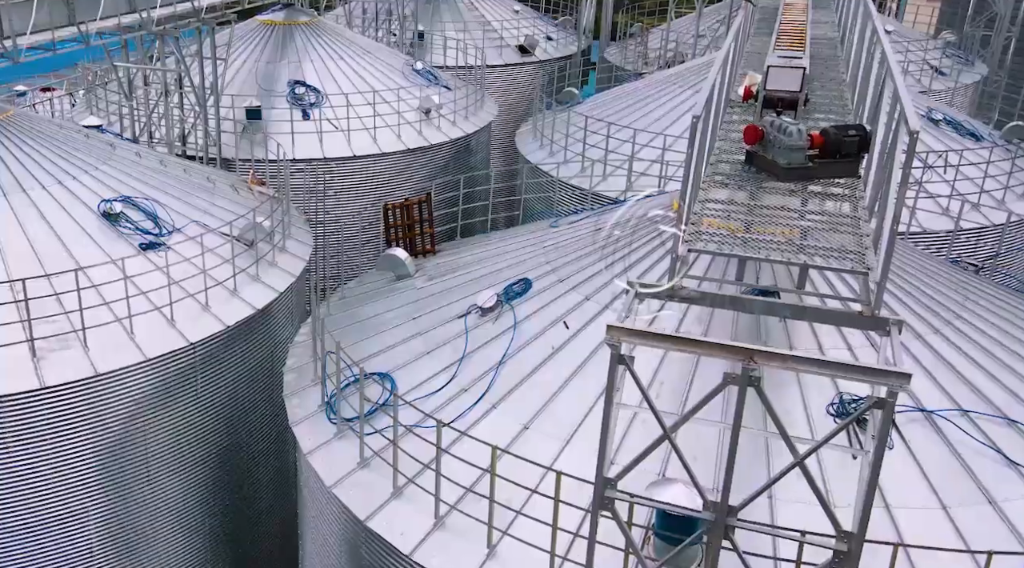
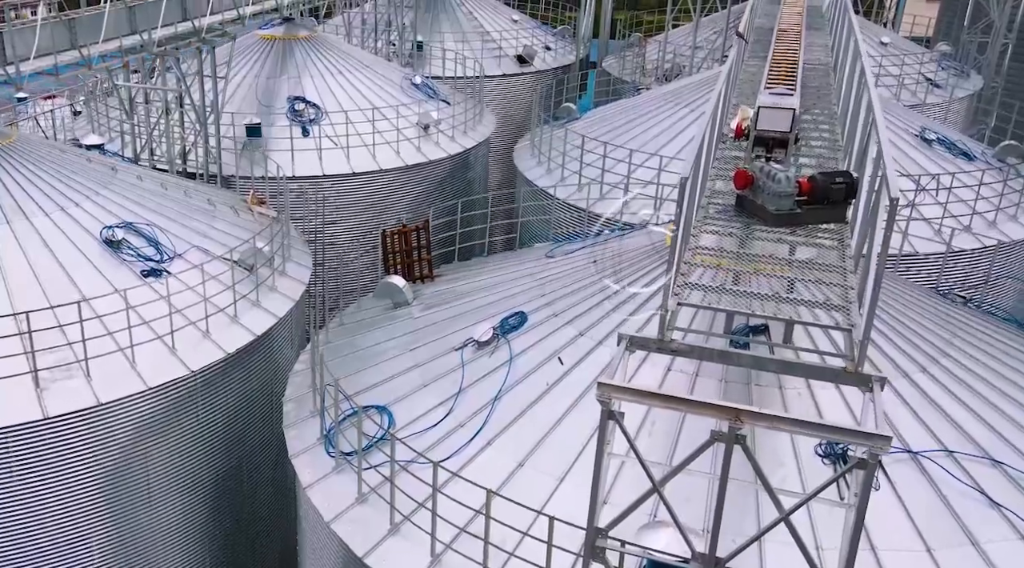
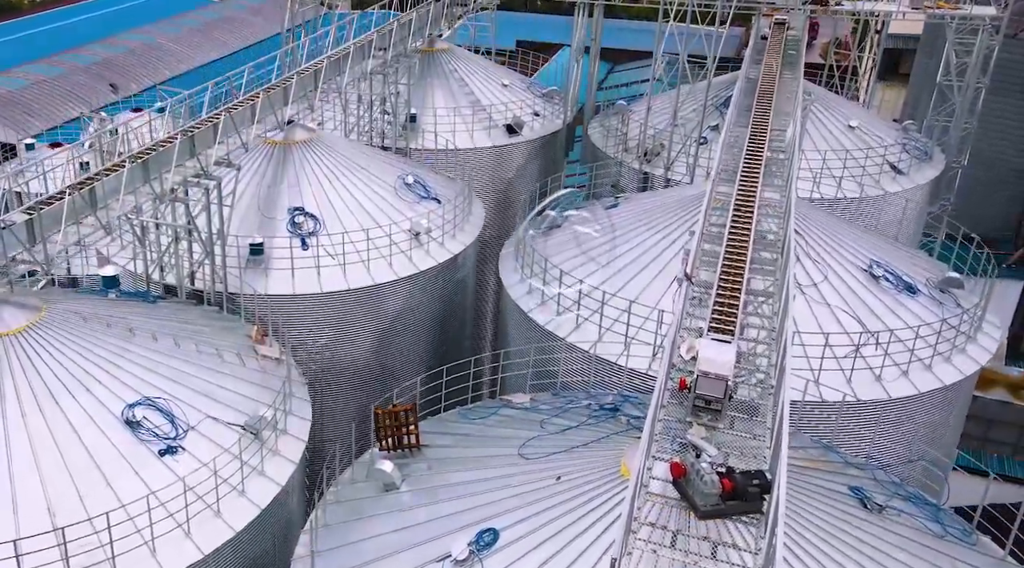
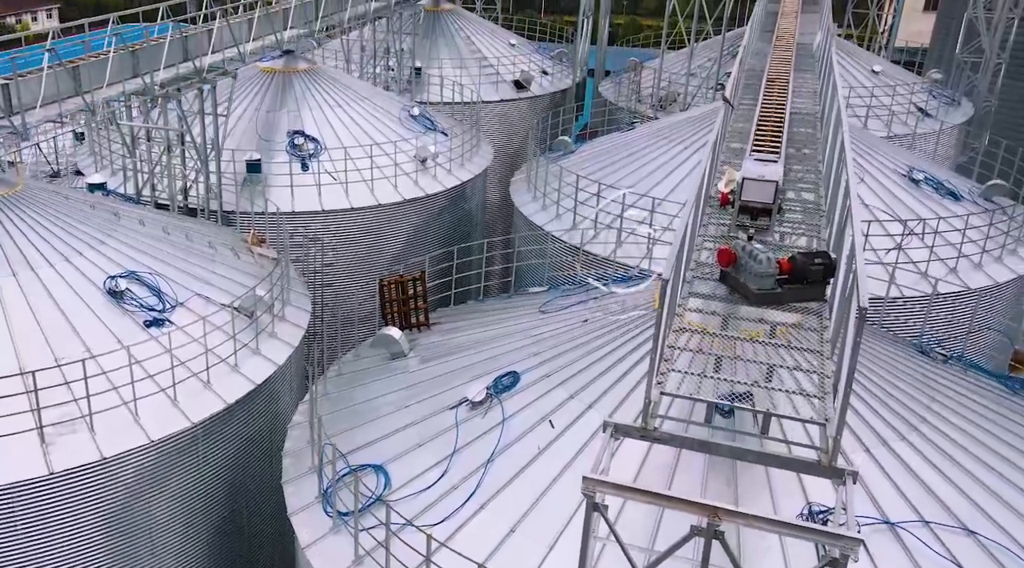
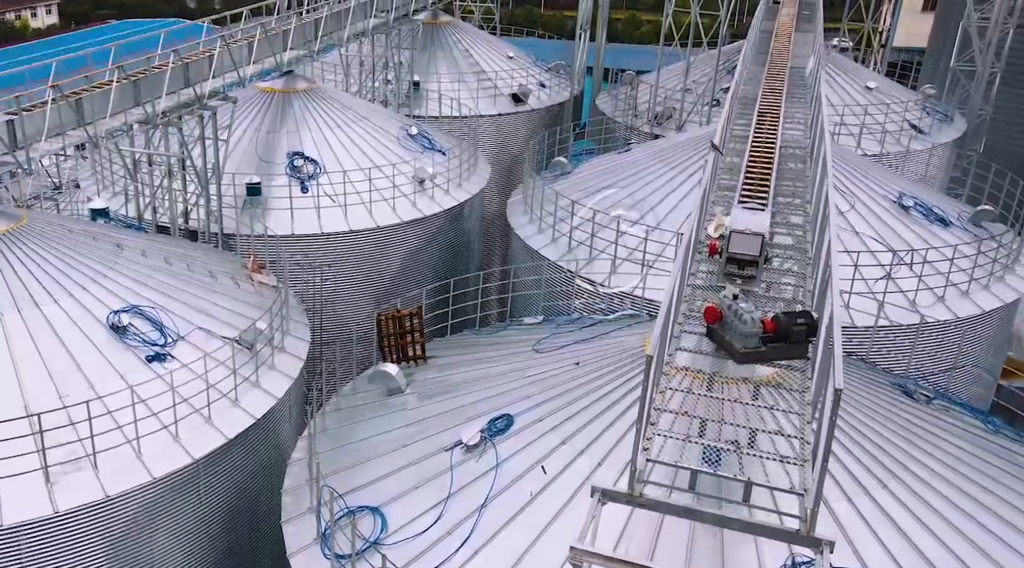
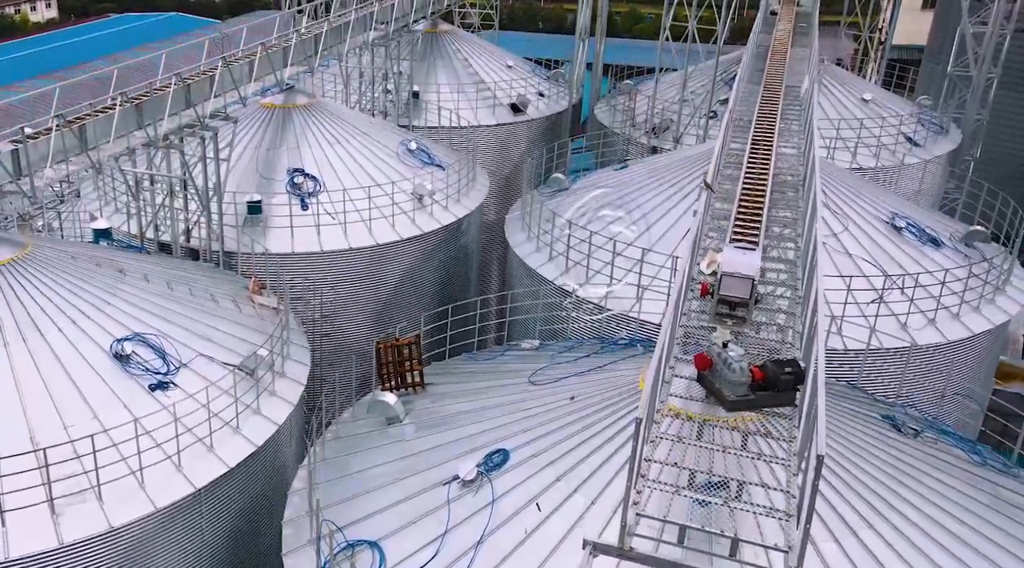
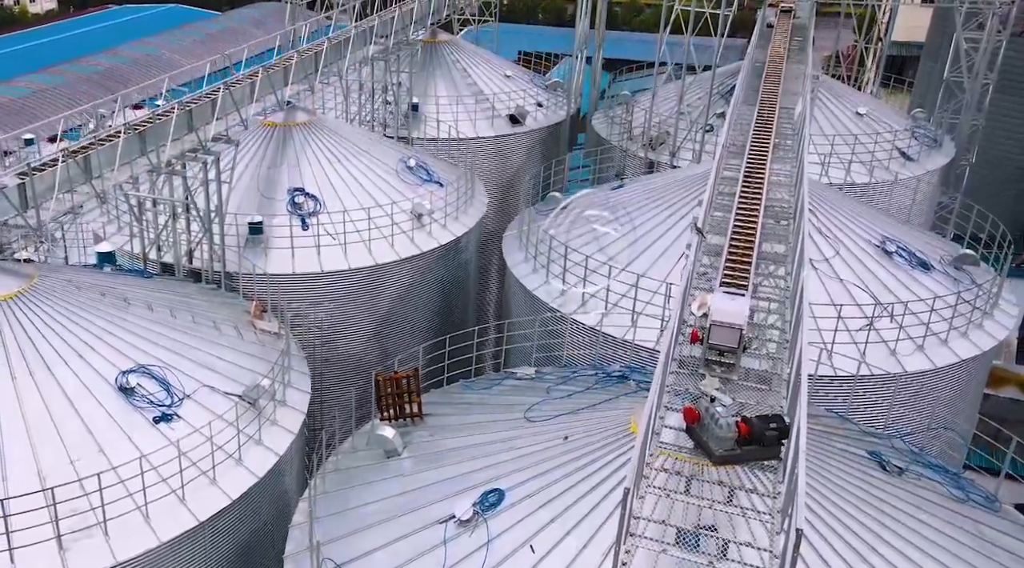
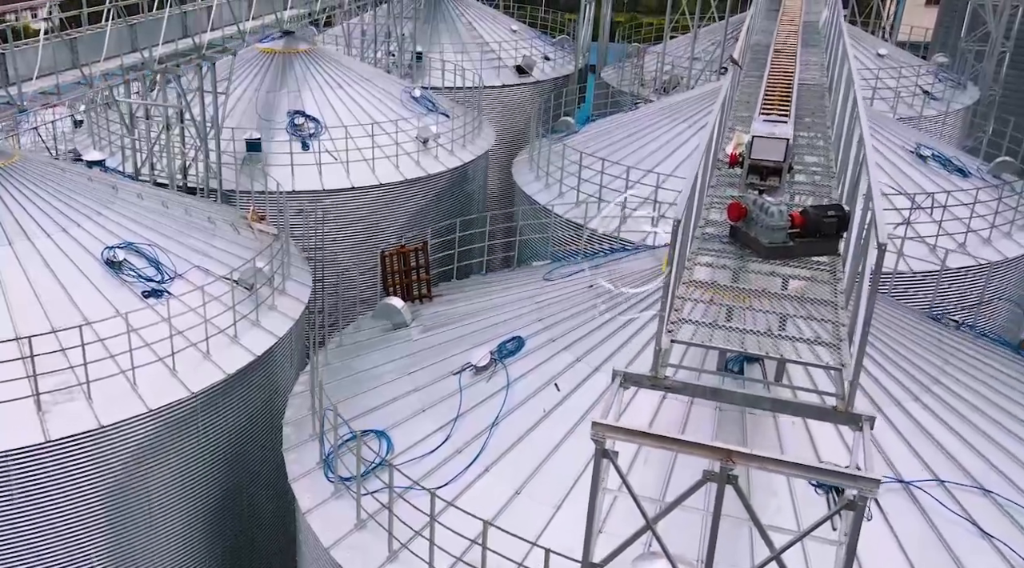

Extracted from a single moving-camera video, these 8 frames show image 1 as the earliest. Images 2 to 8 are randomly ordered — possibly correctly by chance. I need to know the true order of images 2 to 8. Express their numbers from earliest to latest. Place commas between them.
2, 8, 4, 5, 6, 7, 3
